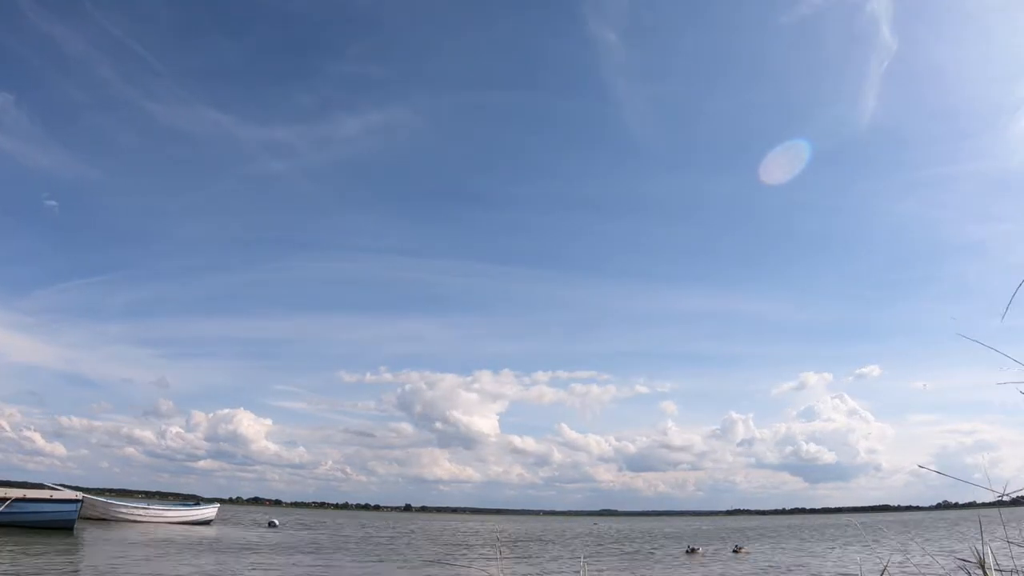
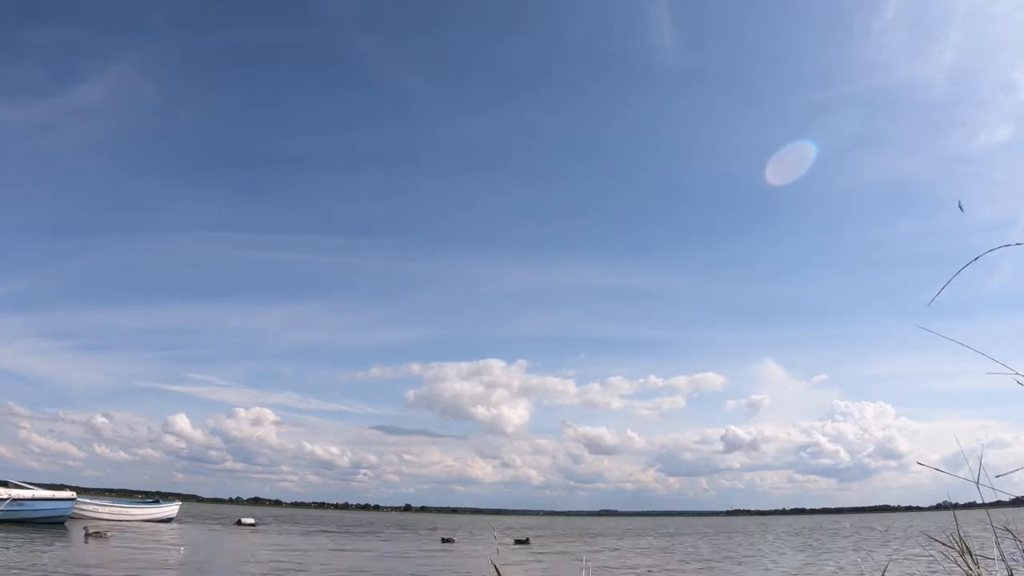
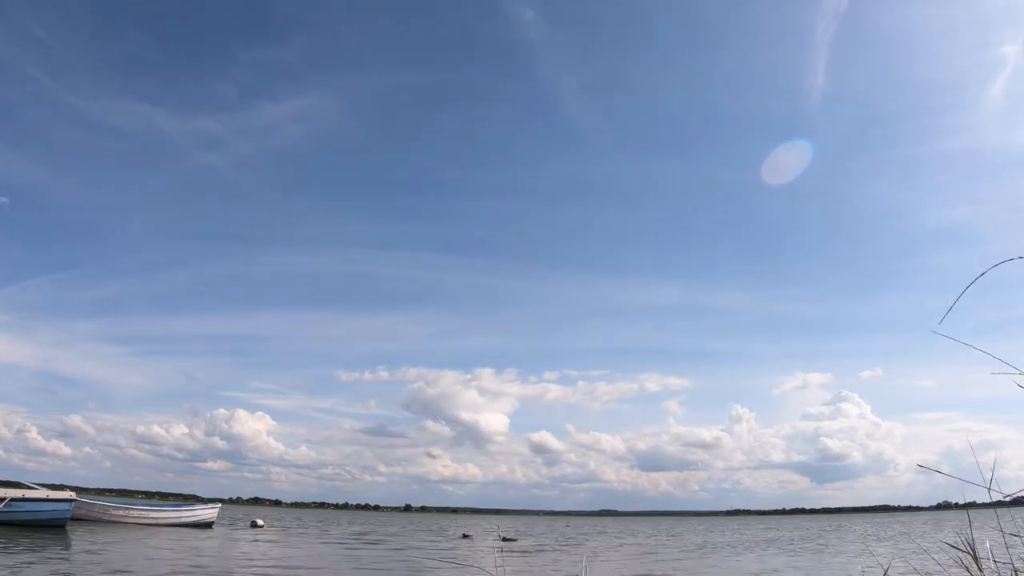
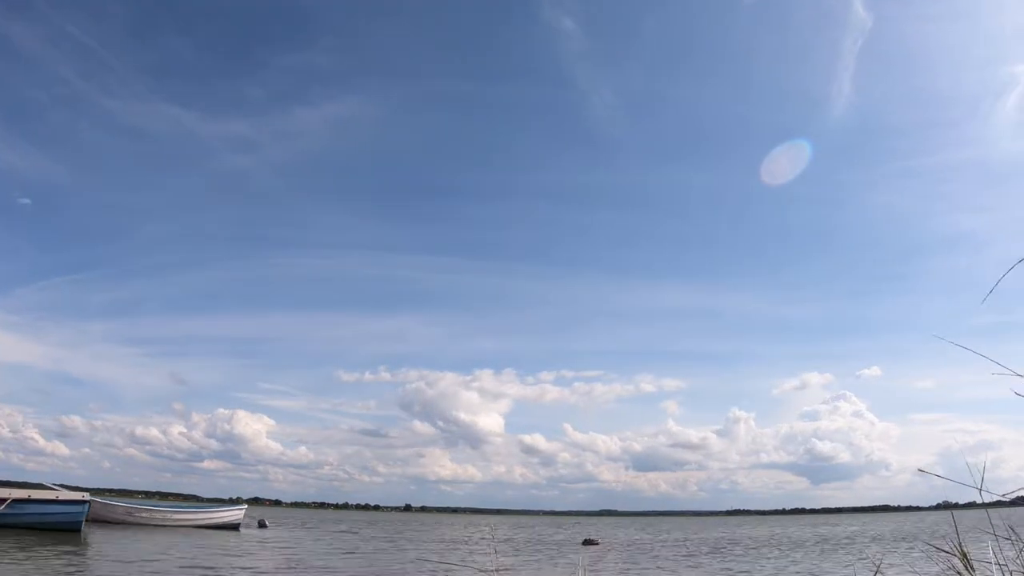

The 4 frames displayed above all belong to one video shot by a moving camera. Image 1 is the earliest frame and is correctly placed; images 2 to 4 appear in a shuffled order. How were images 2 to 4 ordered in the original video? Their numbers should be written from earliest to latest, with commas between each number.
4, 3, 2
